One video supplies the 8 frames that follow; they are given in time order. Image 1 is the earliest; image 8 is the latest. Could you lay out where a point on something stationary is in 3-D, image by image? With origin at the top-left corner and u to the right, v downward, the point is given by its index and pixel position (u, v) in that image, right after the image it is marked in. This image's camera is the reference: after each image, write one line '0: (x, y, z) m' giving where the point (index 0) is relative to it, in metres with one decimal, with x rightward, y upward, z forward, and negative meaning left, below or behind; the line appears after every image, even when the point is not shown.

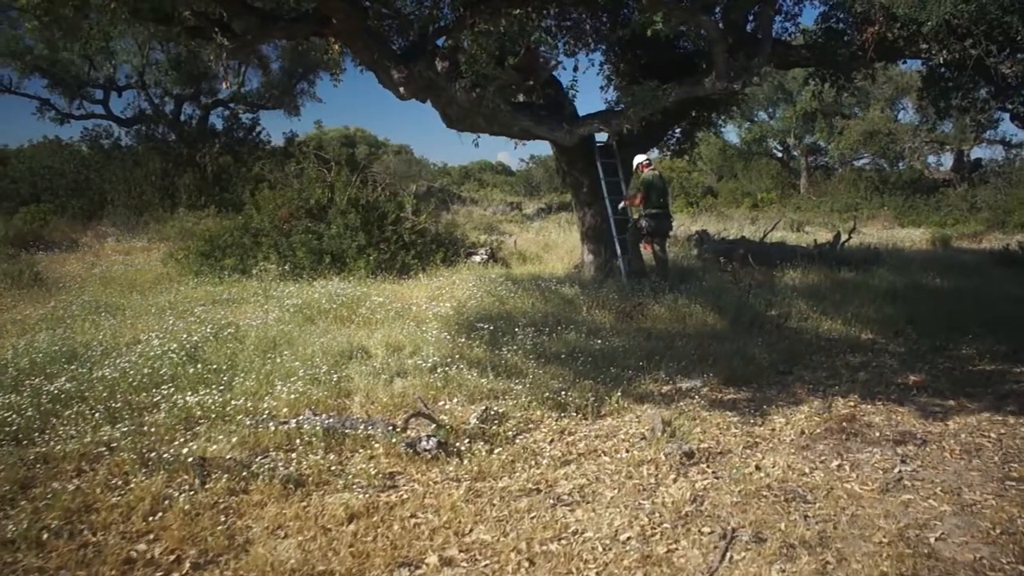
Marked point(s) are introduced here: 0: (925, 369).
0: (+4.3, -0.9, +7.0) m
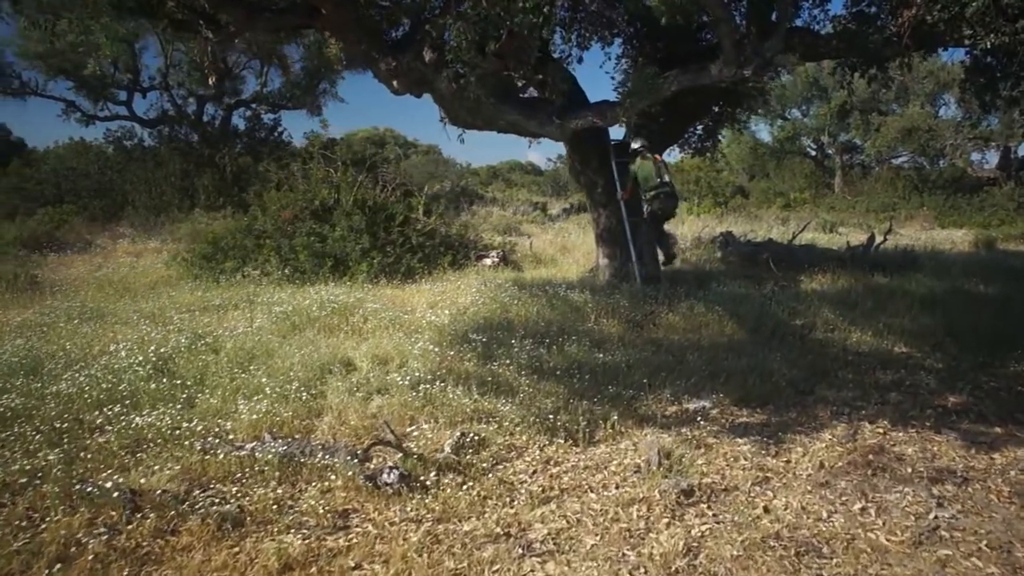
0: (+4.2, -1.0, +6.3) m
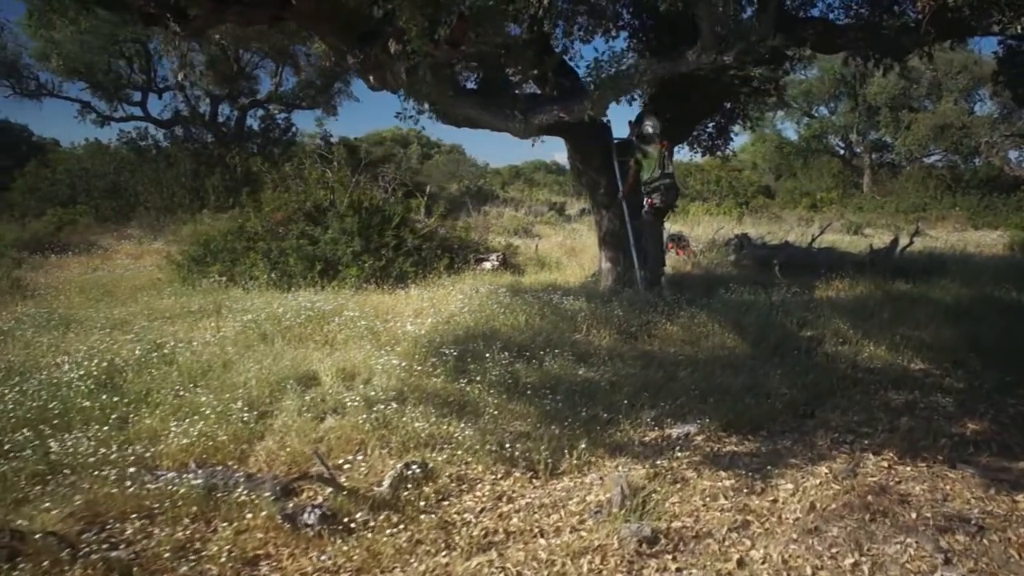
0: (+4.0, -1.1, +5.6) m
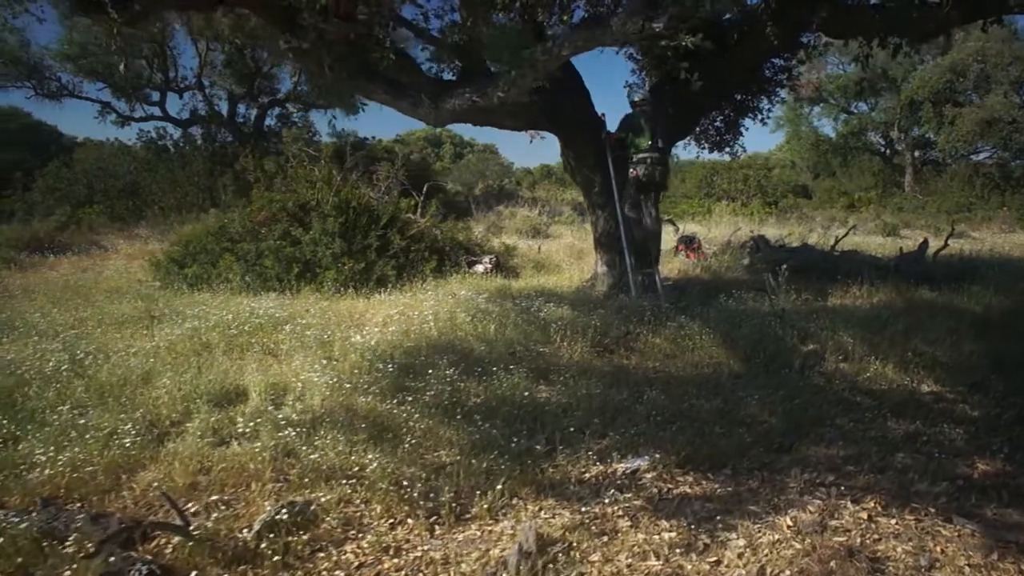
0: (+3.5, -1.2, +4.8) m
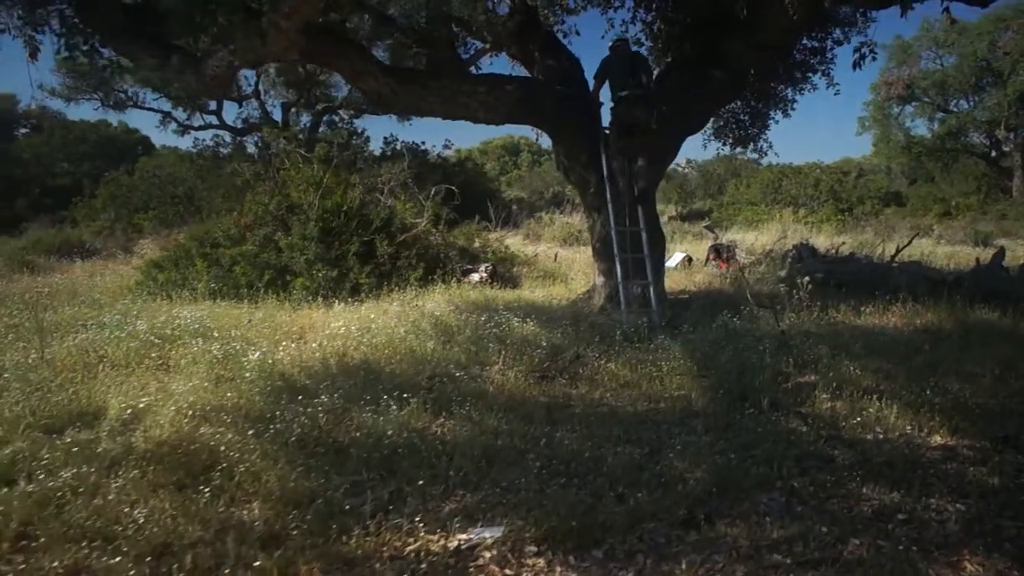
0: (+2.5, -1.3, +3.4) m
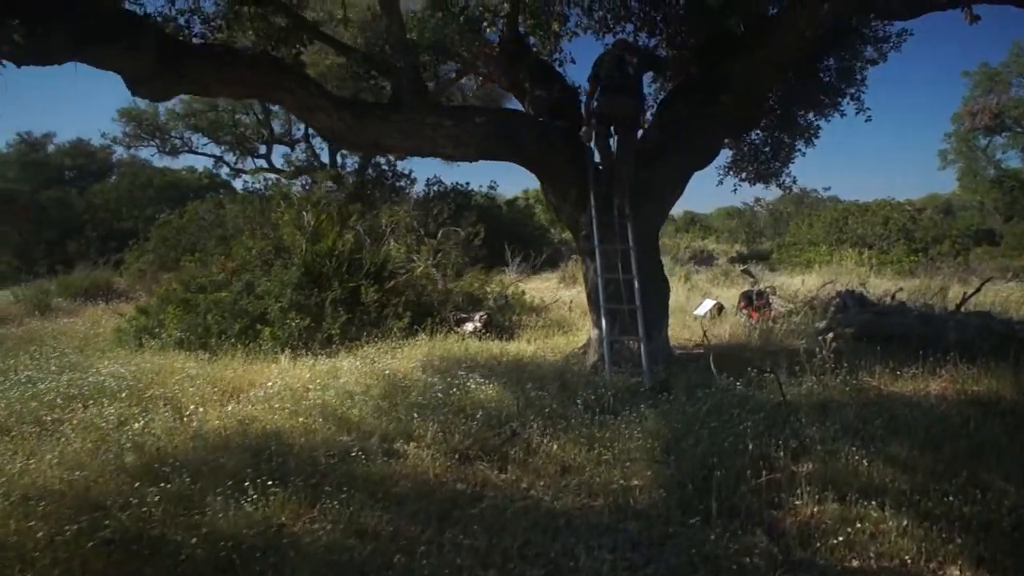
0: (+1.6, -1.6, +2.1) m
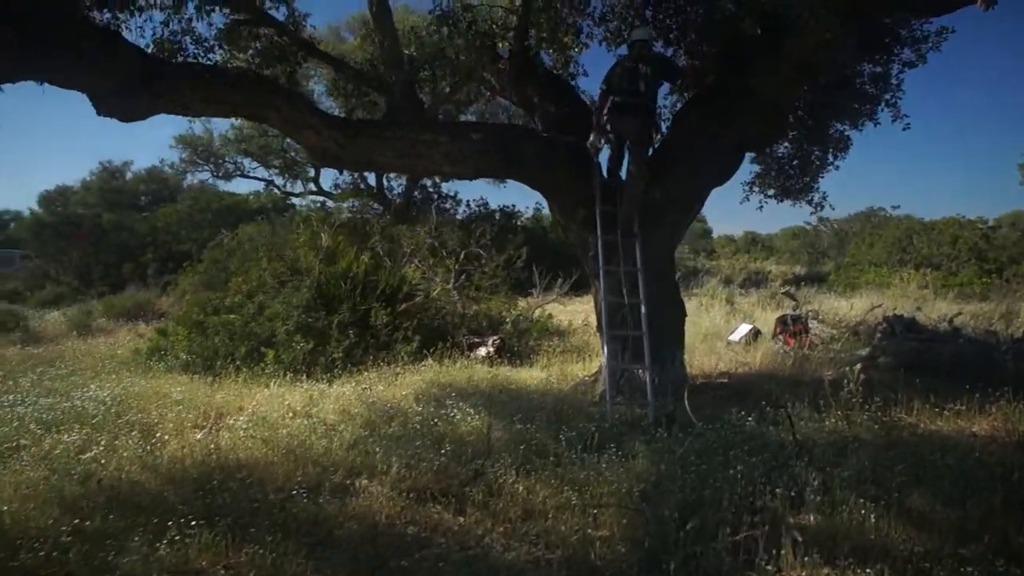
0: (+1.1, -1.7, +1.6) m
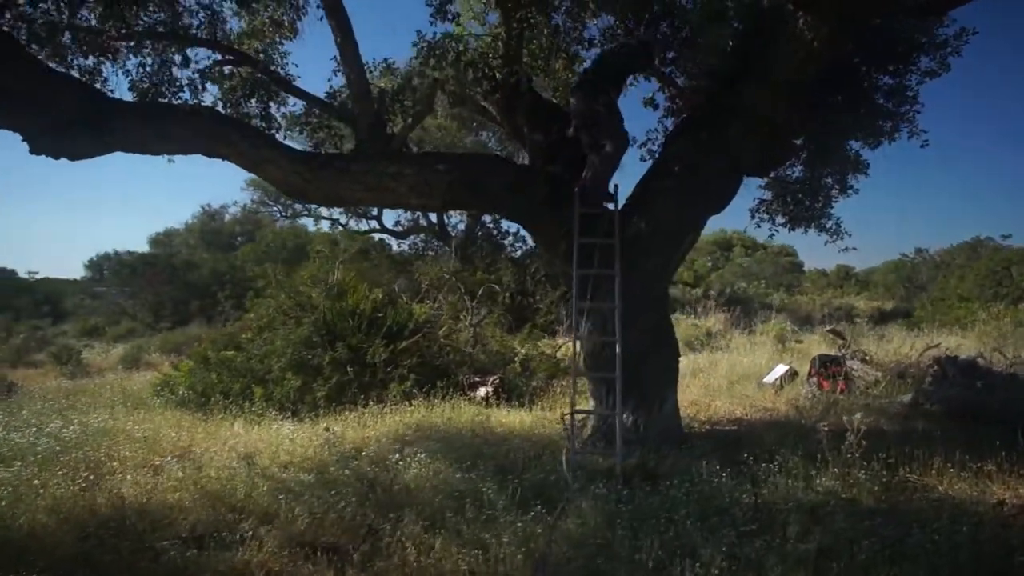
0: (+0.1, -1.7, +1.0) m
